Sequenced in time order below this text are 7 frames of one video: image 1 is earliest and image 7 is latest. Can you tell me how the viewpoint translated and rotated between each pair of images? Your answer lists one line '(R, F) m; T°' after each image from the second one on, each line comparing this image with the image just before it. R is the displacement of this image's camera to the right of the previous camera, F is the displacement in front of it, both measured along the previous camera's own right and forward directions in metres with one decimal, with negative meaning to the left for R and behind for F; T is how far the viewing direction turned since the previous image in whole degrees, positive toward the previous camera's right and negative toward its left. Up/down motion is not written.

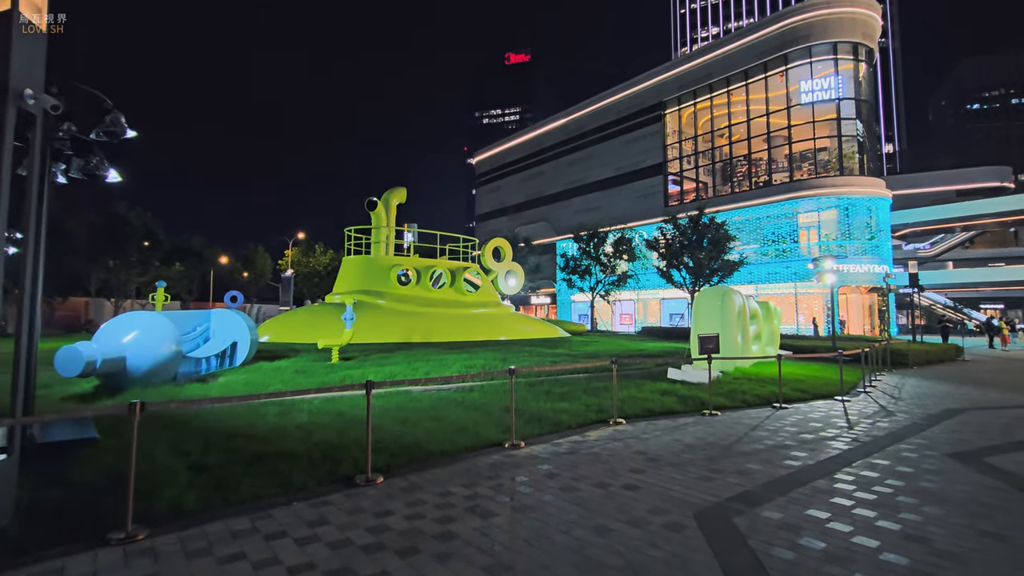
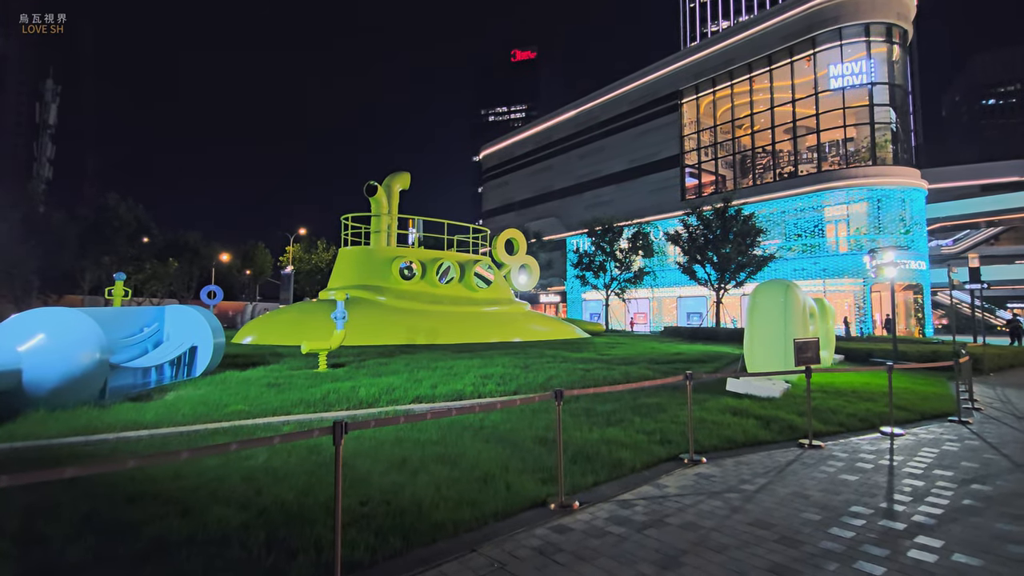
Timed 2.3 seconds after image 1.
(-0.4, +2.5) m; -1°
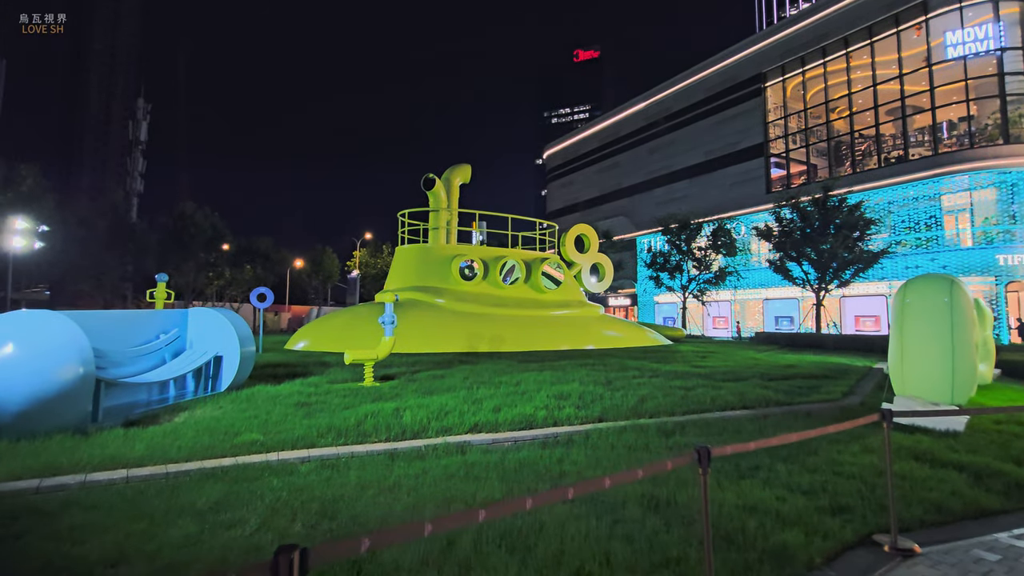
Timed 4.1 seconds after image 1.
(-0.3, +2.1) m; -7°
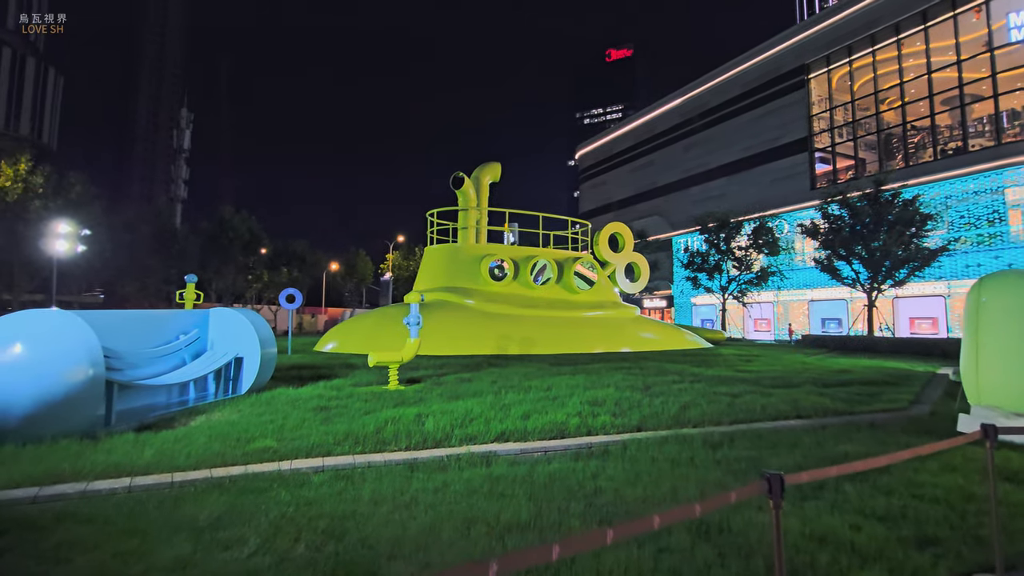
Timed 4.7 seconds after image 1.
(0.0, +0.5) m; -4°
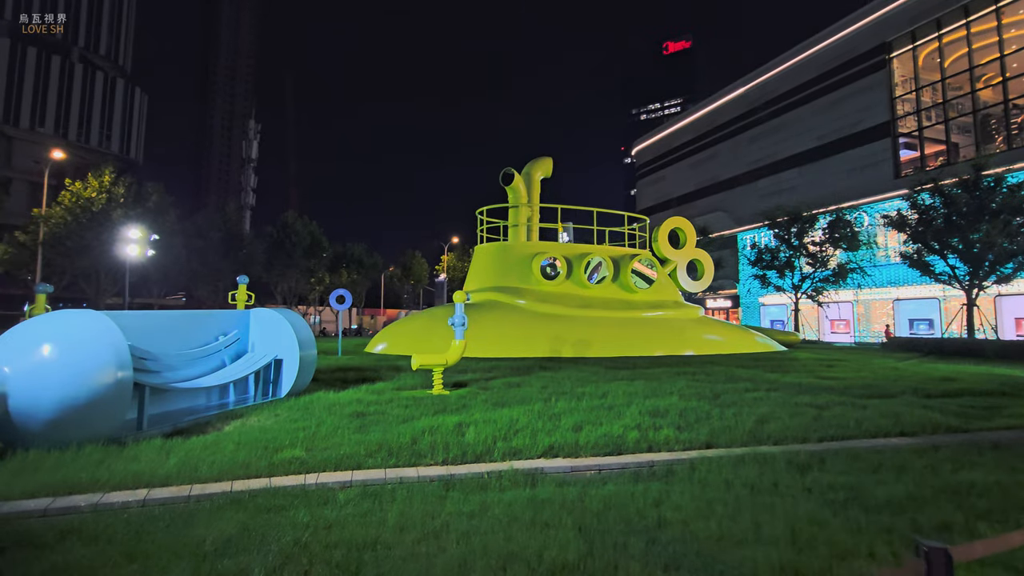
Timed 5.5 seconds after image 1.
(+0.1, +0.7) m; -6°
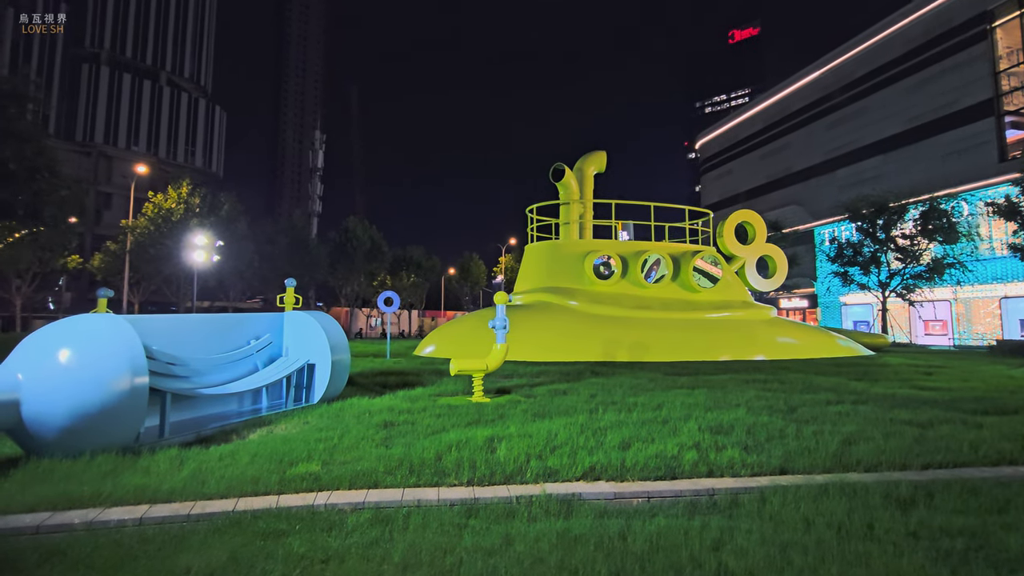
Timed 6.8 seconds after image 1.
(+0.3, +0.7) m; -7°
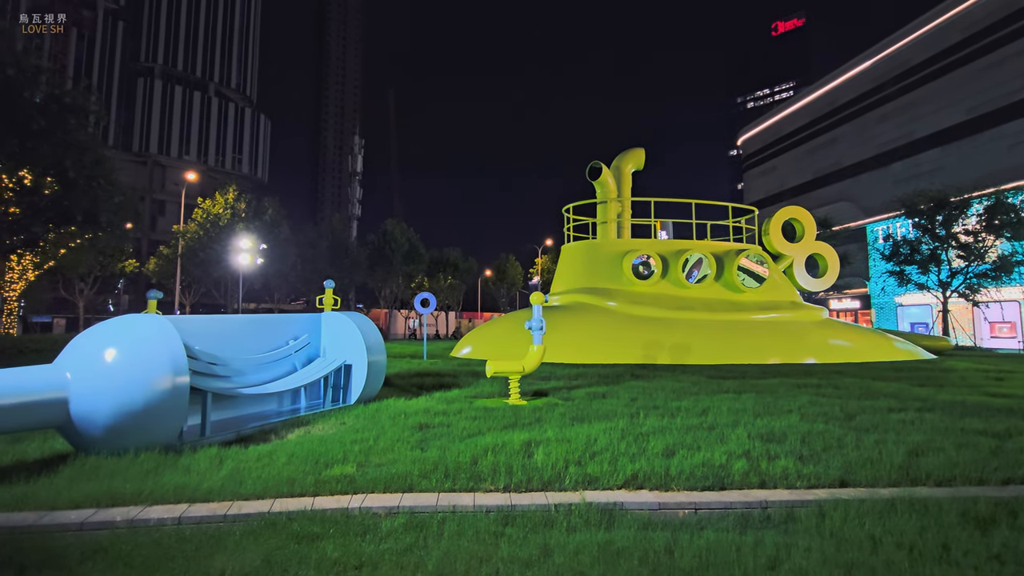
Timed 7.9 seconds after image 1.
(0.0, +0.2) m; -4°
